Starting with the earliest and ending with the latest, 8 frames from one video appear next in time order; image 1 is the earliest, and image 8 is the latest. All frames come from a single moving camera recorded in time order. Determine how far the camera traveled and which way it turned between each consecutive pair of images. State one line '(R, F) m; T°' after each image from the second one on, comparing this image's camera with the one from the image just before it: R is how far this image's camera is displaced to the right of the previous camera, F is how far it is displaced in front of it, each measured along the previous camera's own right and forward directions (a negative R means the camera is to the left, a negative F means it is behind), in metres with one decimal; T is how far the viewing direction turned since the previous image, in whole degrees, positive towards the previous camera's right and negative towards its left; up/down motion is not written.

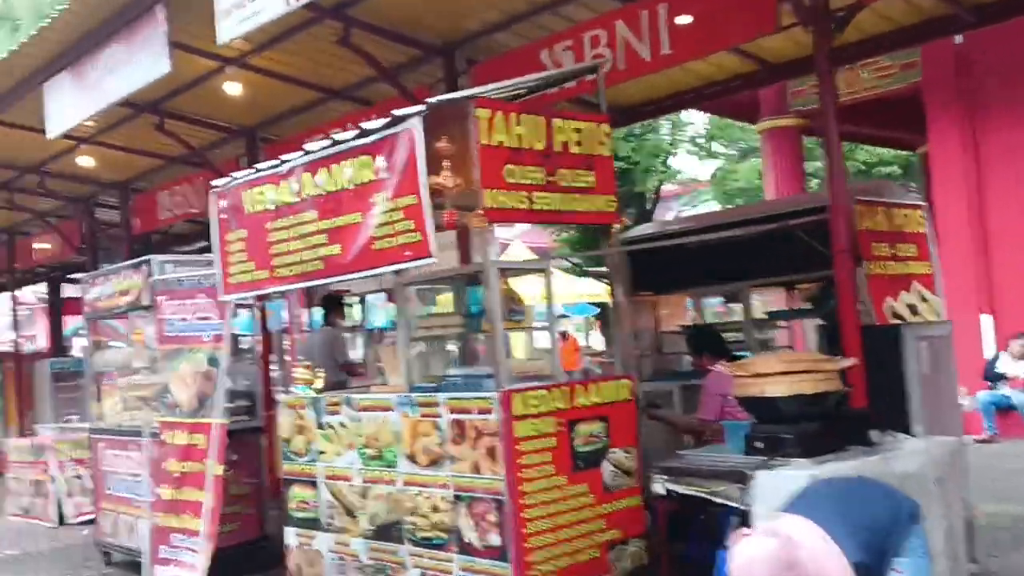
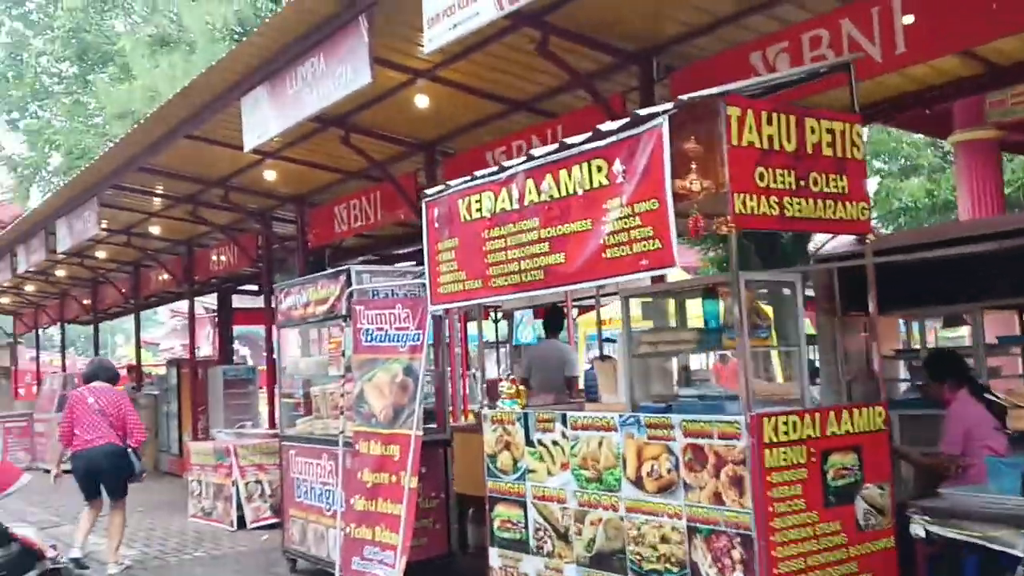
(-0.4, +0.2) m; -8°
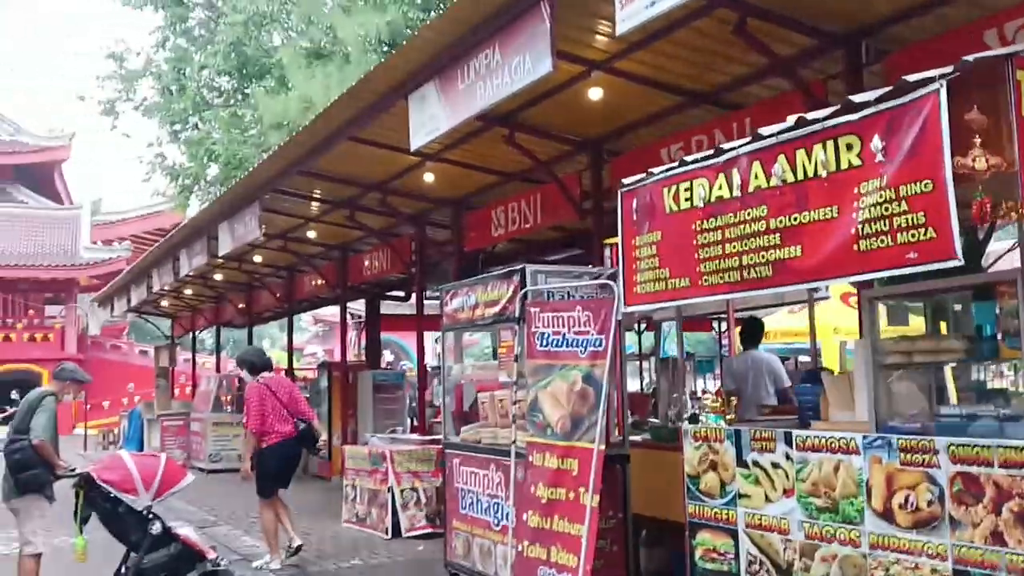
(-0.3, +0.4) m; -8°
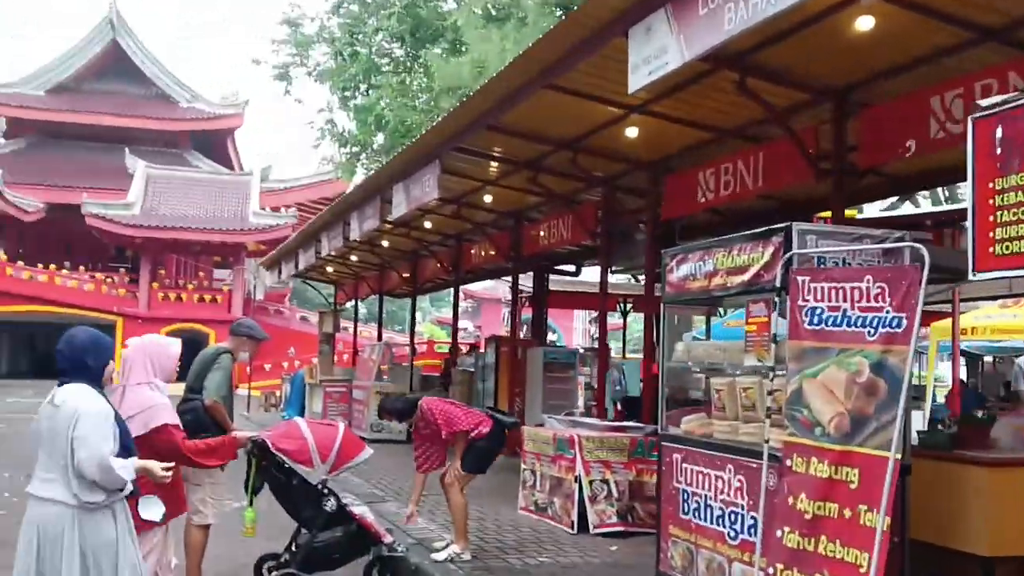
(-0.5, +0.9) m; -9°
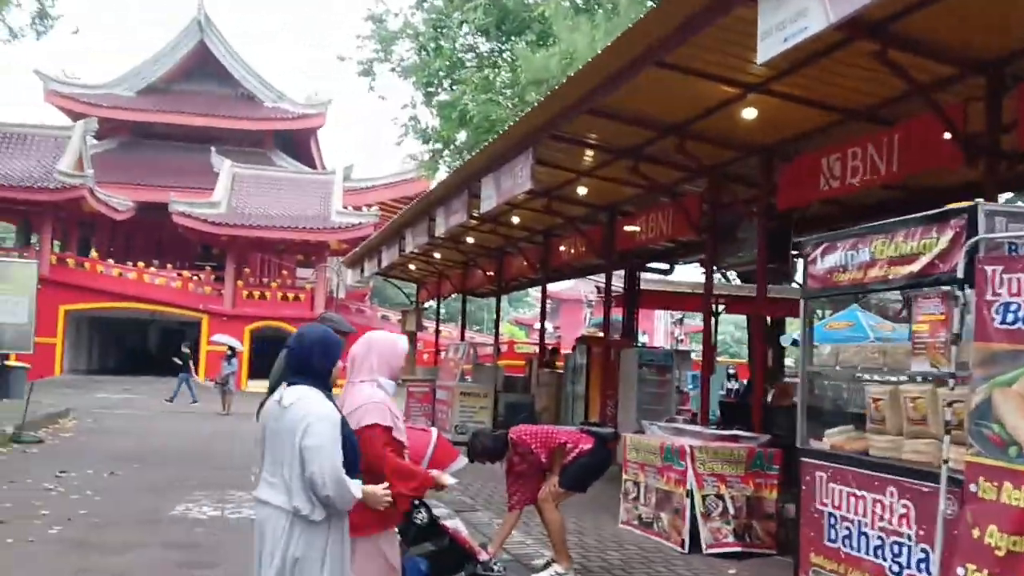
(-0.2, +0.5) m; -5°
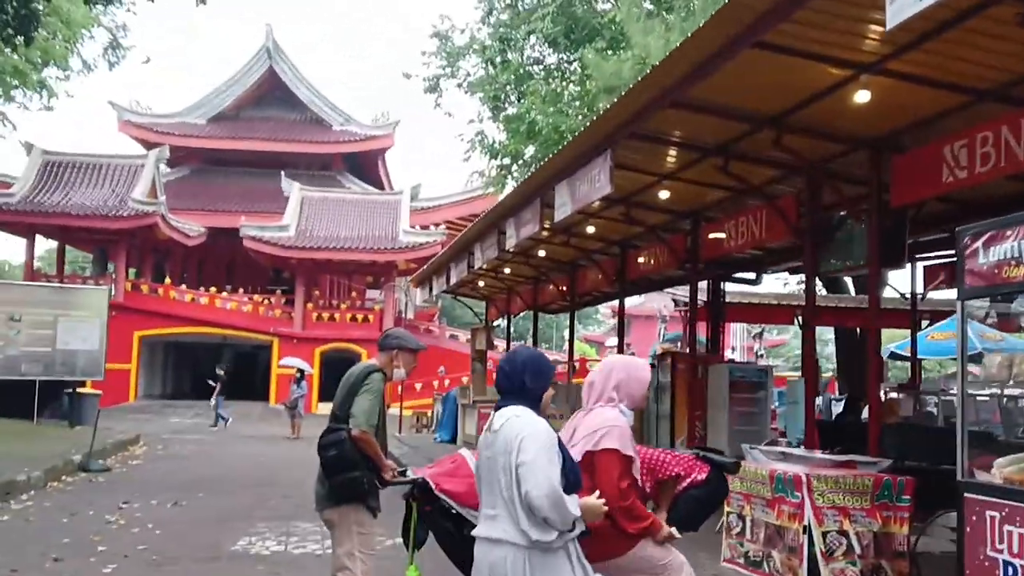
(-0.1, +0.7) m; -4°
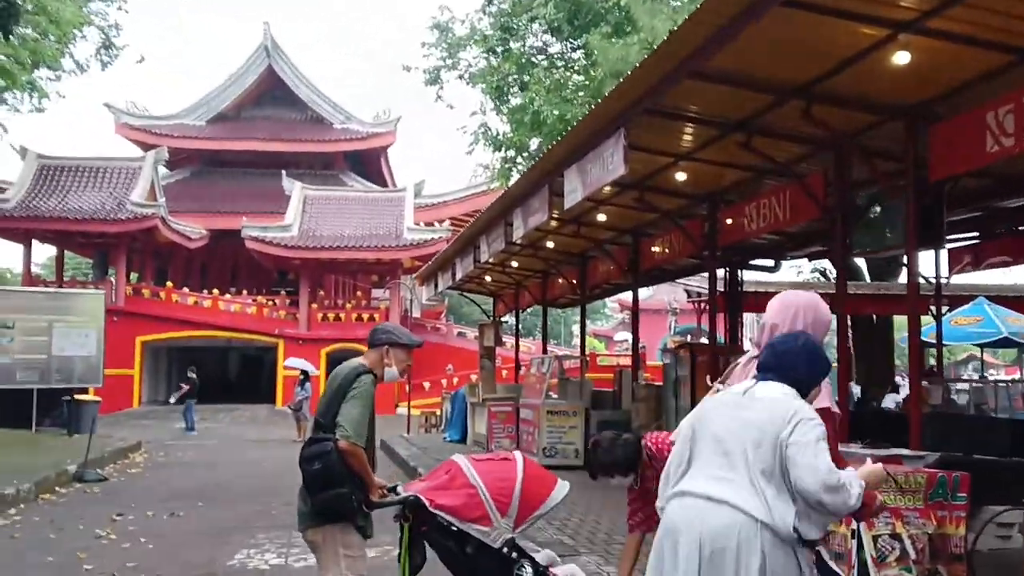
(0.0, +0.5) m; 0°
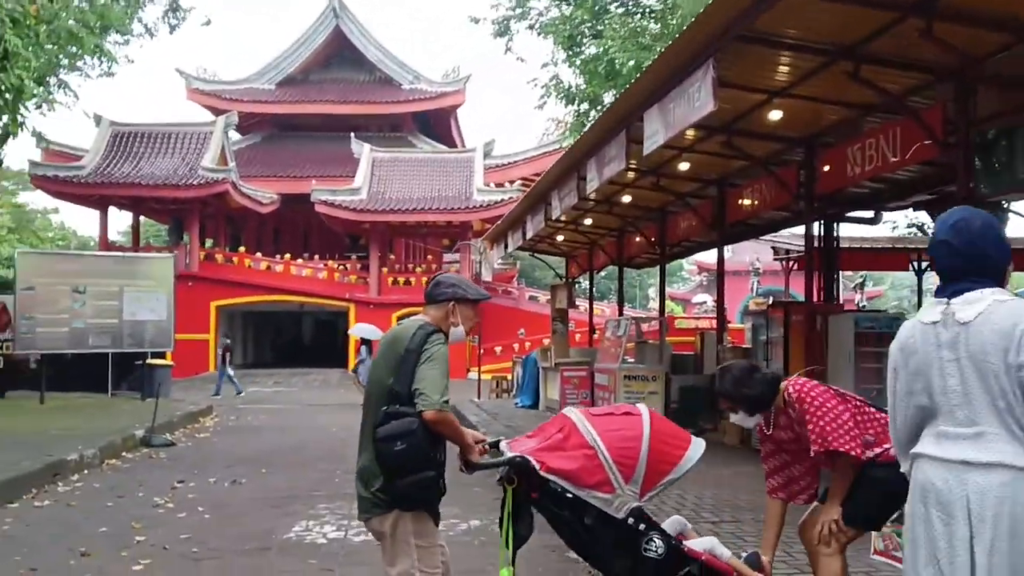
(0.0, +0.7) m; -4°
